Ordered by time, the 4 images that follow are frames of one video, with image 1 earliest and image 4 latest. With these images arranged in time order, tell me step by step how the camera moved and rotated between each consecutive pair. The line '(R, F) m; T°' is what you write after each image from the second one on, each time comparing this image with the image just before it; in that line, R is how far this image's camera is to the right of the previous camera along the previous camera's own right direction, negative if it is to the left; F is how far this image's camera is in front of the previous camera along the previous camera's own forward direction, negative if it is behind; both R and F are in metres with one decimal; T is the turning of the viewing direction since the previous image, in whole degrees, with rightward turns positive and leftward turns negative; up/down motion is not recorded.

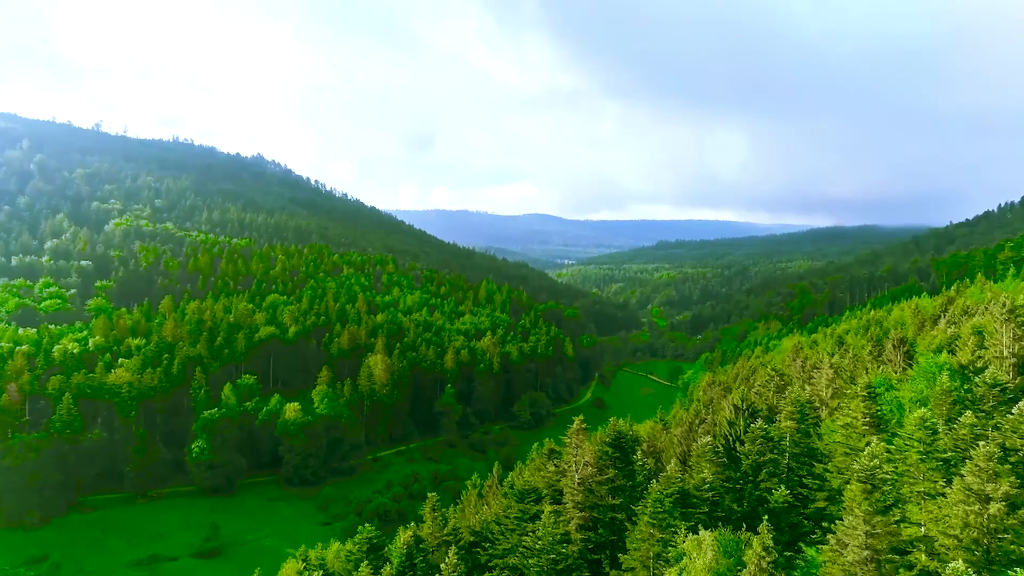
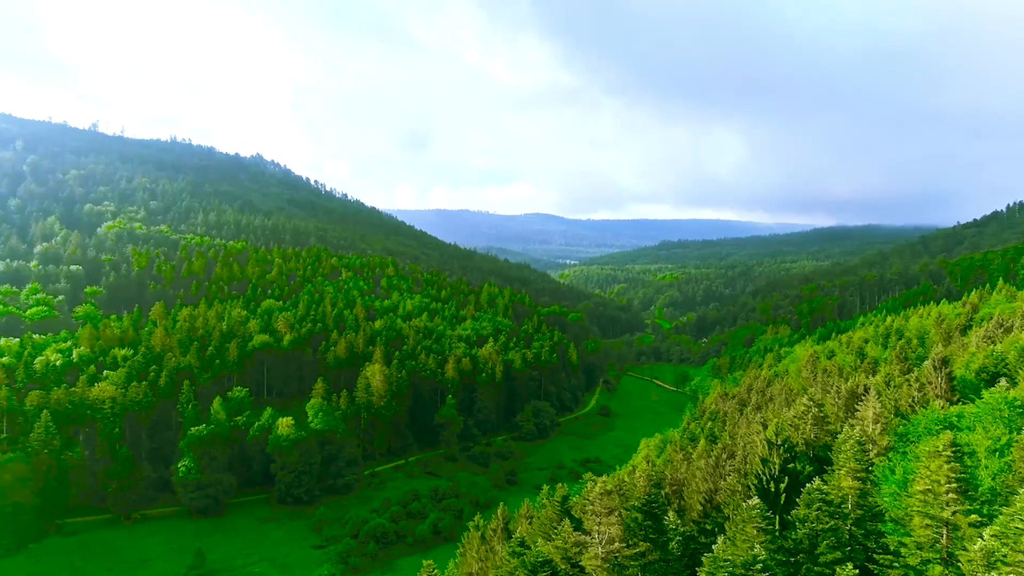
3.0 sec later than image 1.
(-0.6, +6.4) m; 0°
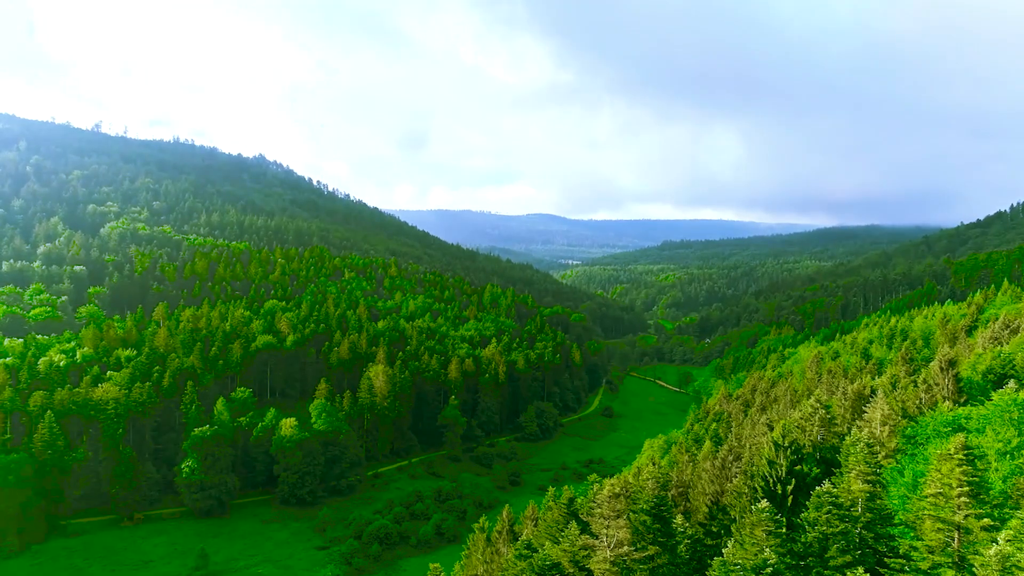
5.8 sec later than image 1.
(-0.3, +0.2) m; 0°
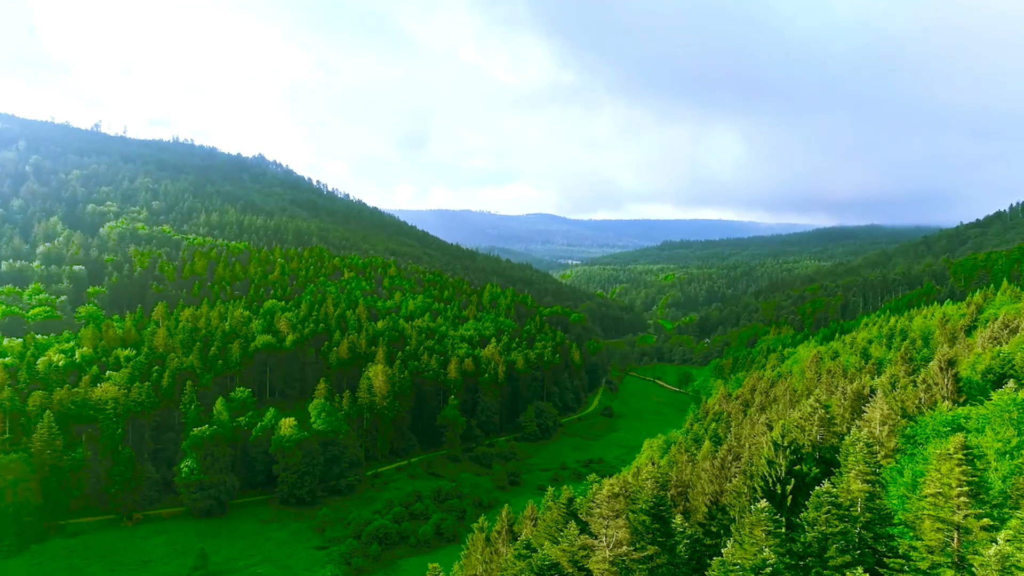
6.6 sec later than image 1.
(0.0, +0.1) m; 0°
